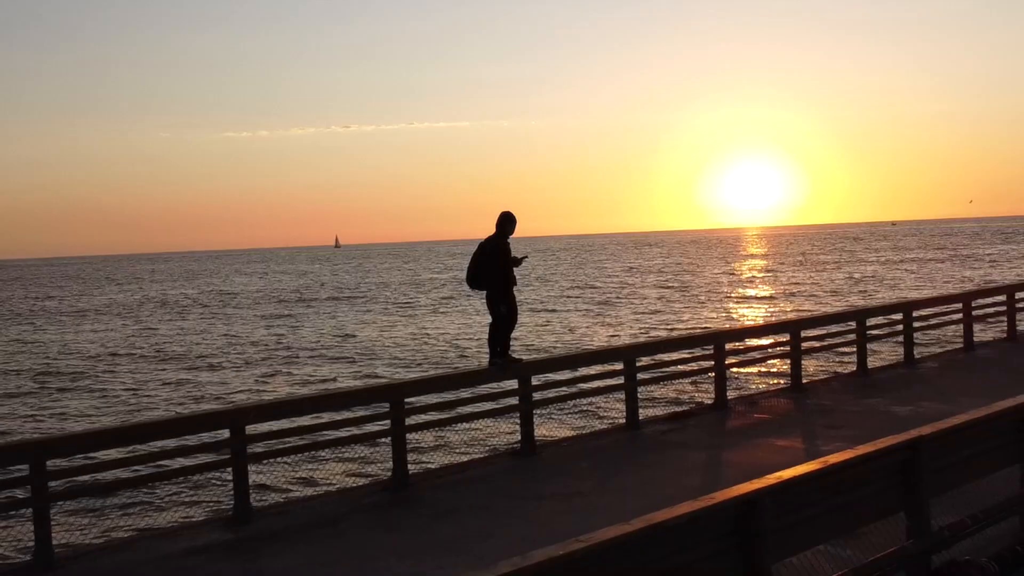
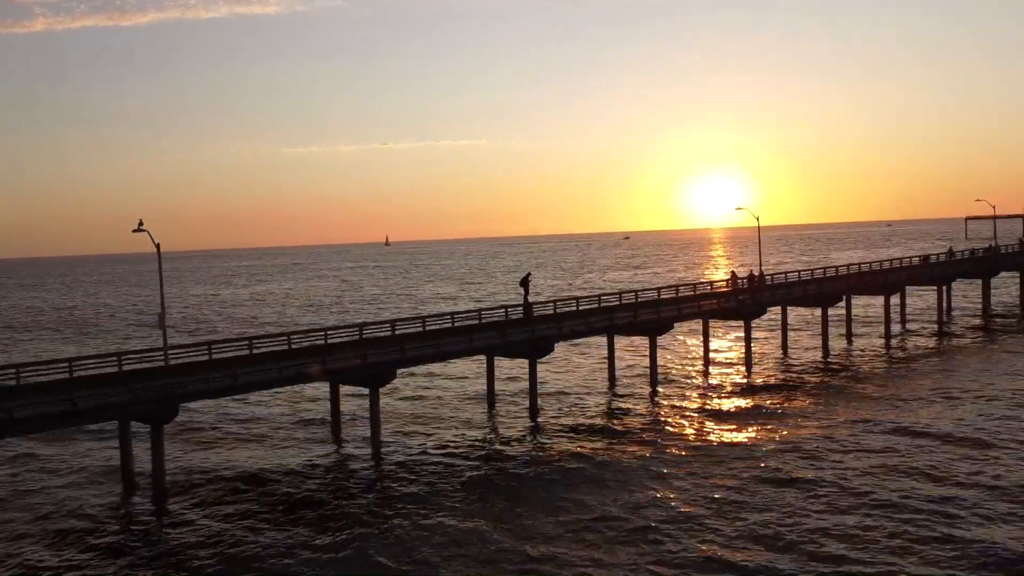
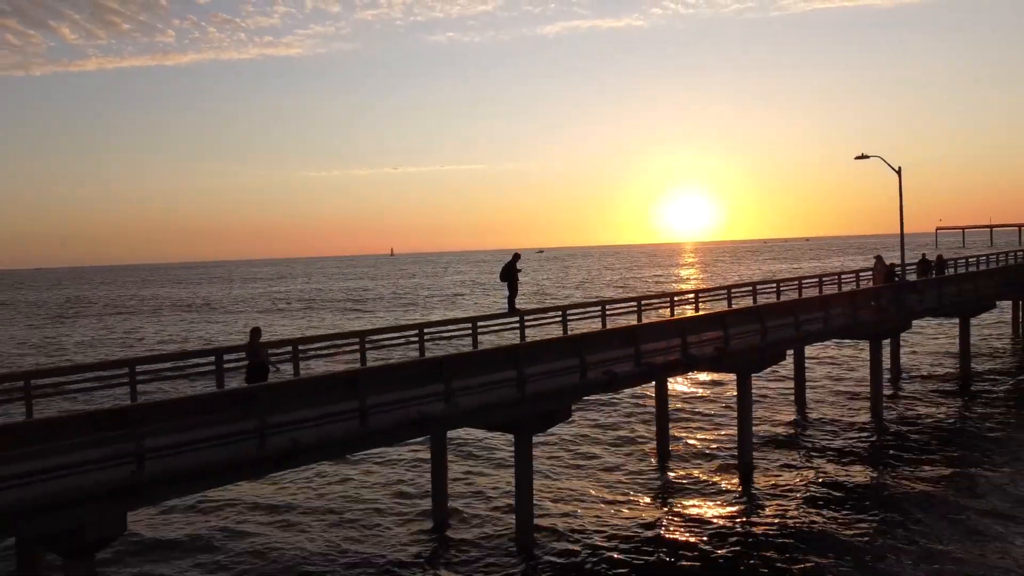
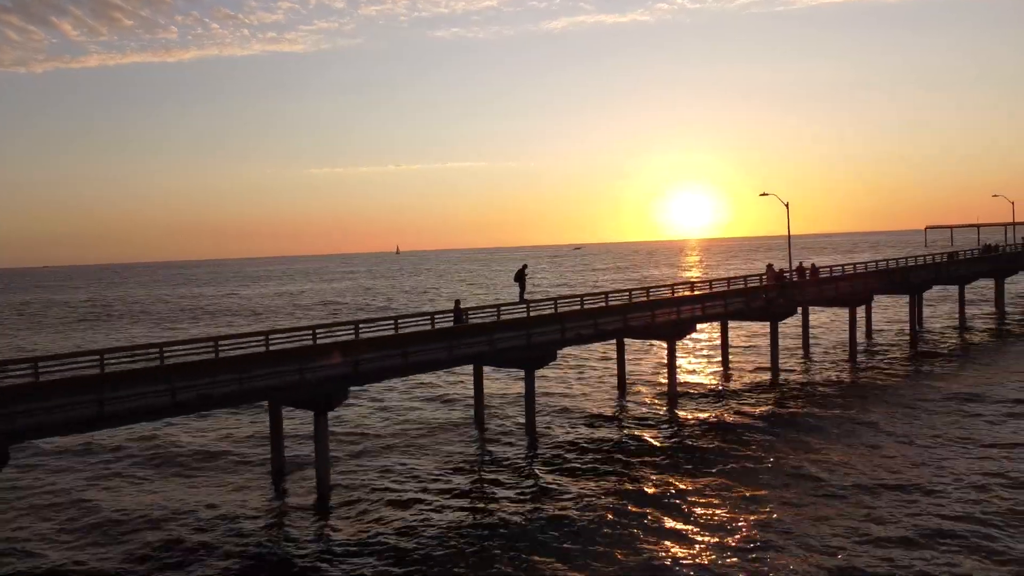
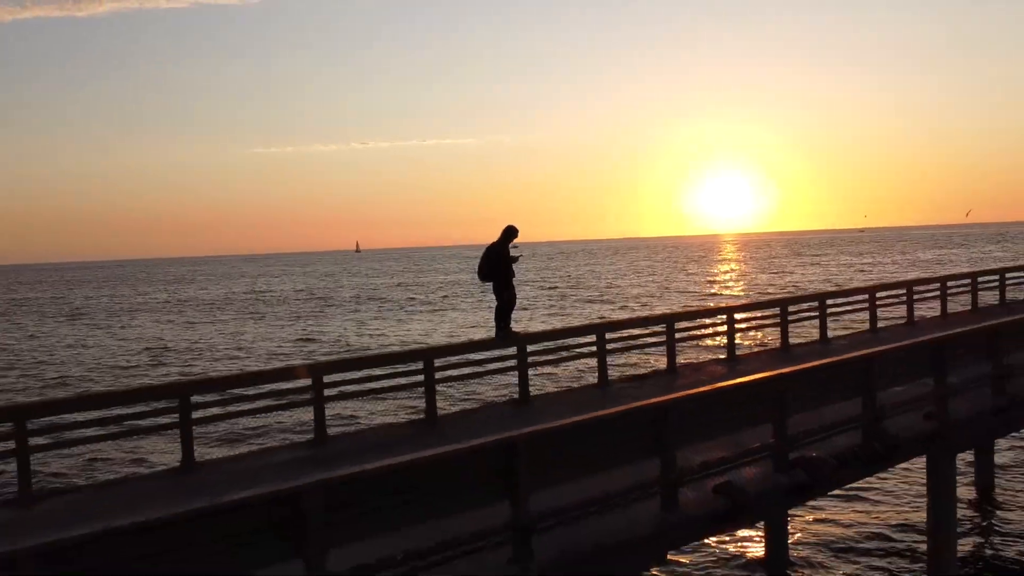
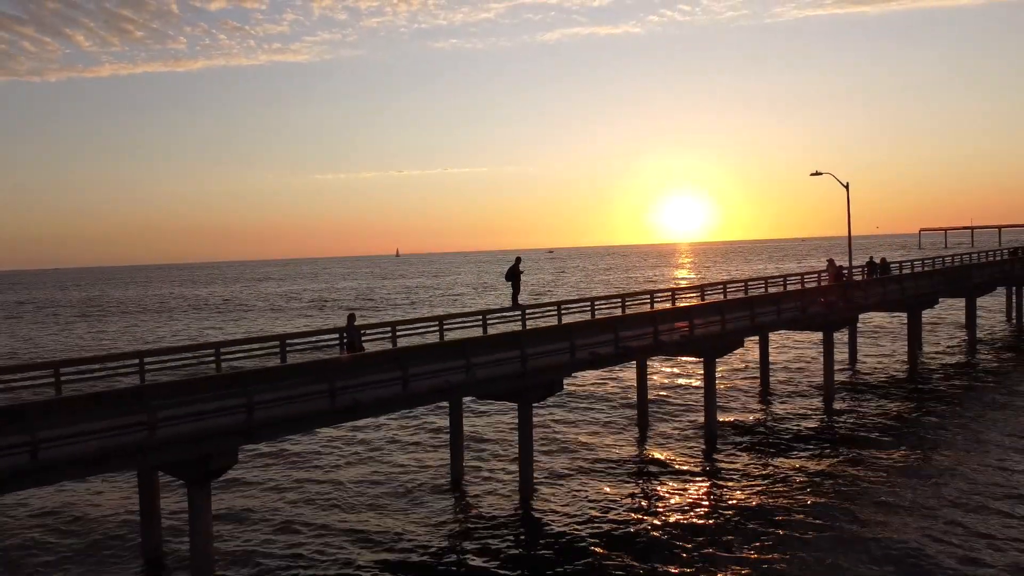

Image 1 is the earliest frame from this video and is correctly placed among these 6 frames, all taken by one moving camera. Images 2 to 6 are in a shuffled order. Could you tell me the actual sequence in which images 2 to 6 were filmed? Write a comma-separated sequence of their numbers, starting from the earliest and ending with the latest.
5, 3, 6, 4, 2
